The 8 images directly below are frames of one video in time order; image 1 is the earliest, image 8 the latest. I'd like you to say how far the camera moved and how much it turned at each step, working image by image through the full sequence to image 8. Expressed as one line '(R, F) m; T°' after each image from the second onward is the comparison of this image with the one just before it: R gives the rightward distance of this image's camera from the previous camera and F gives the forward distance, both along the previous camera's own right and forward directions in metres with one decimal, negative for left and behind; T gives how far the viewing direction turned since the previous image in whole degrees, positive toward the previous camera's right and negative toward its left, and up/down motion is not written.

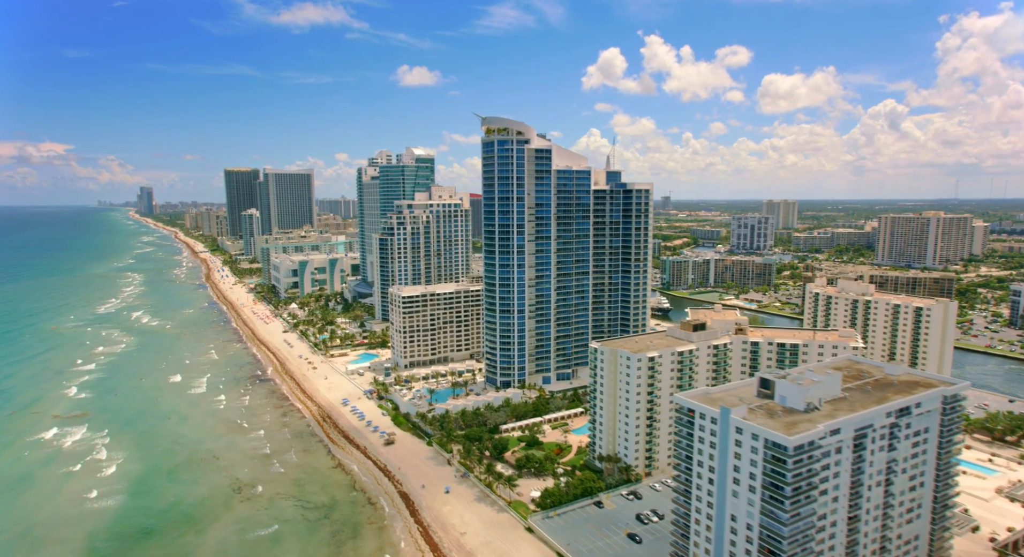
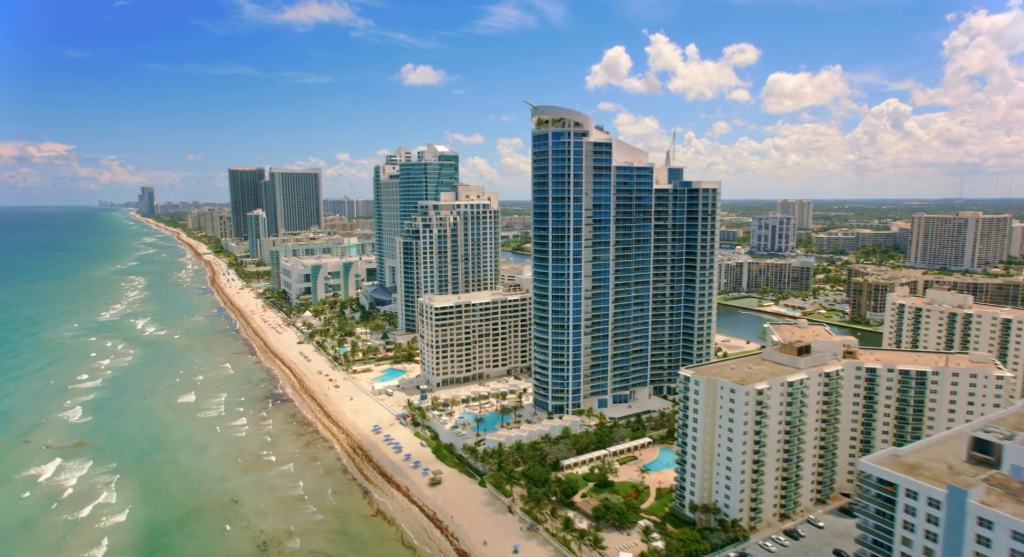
(-6.5, +10.1) m; 0°
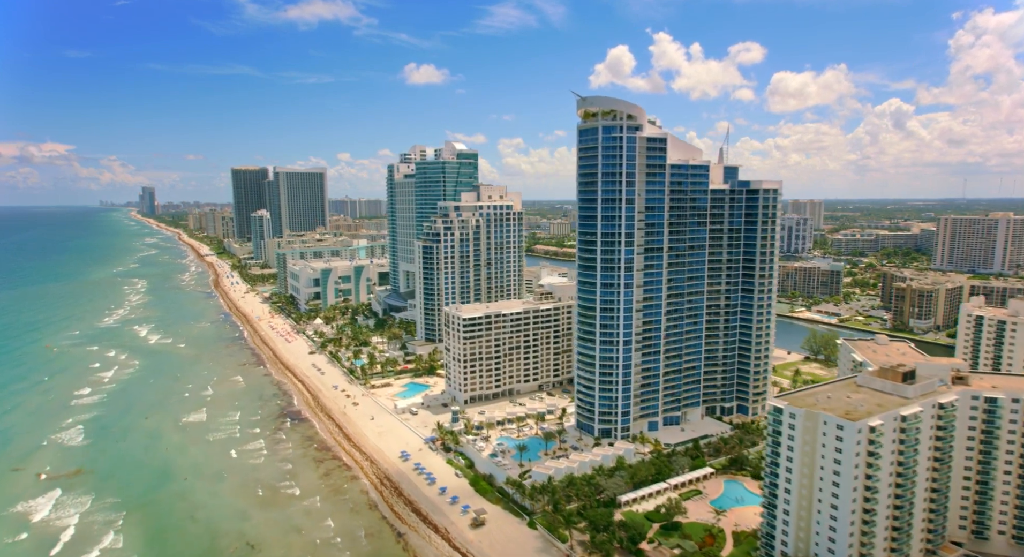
(-4.7, +7.7) m; 0°
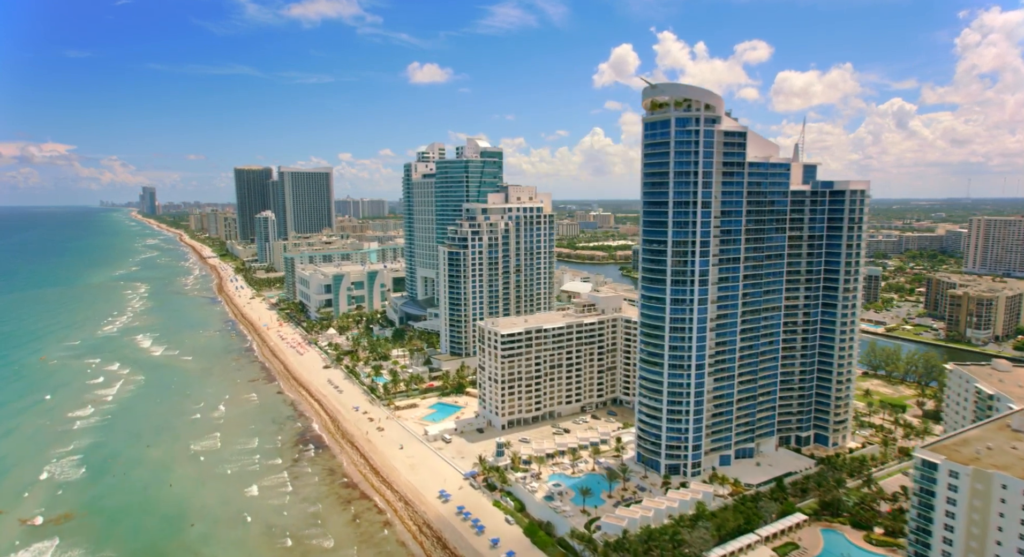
(-5.3, +8.9) m; 0°
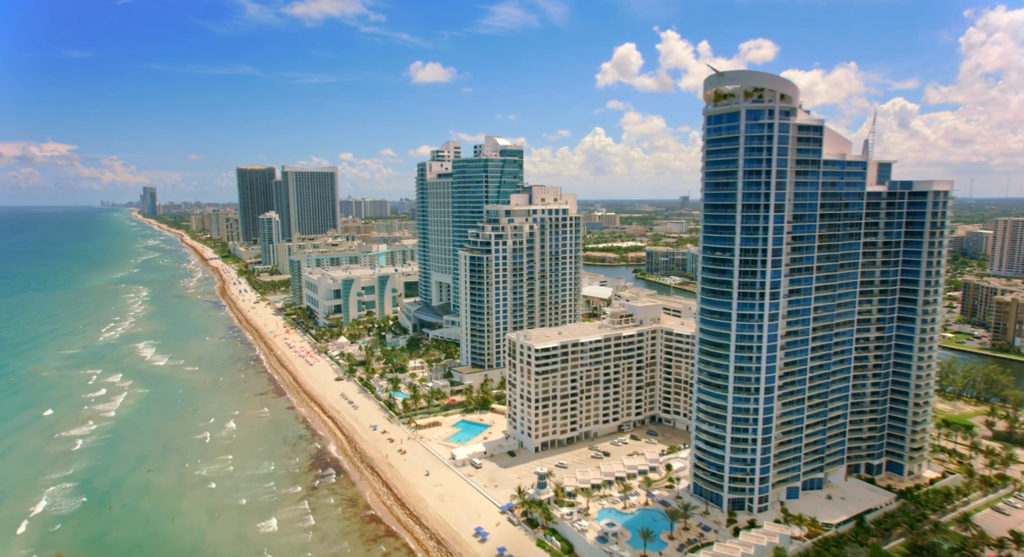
(-3.9, +6.7) m; 0°
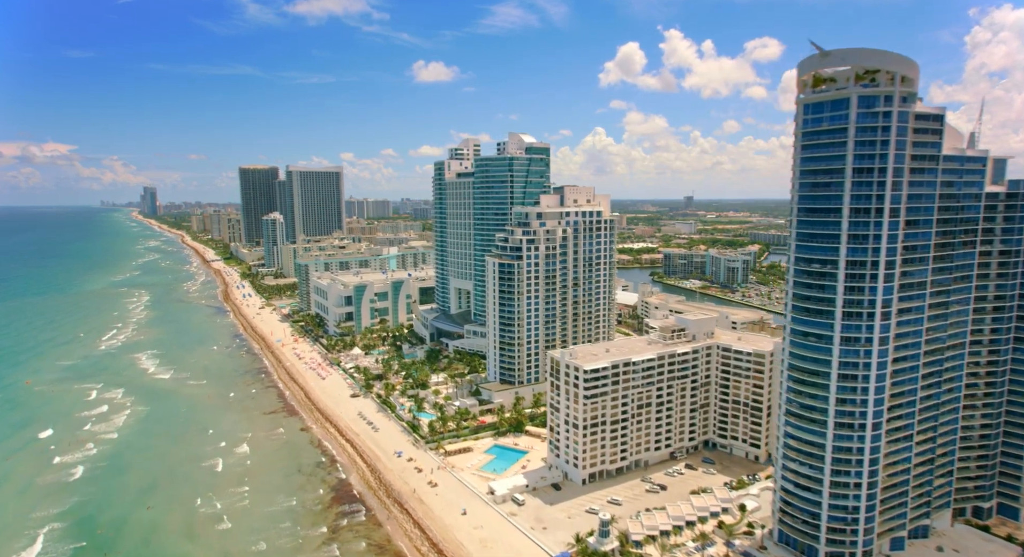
(-4.6, +8.0) m; 0°
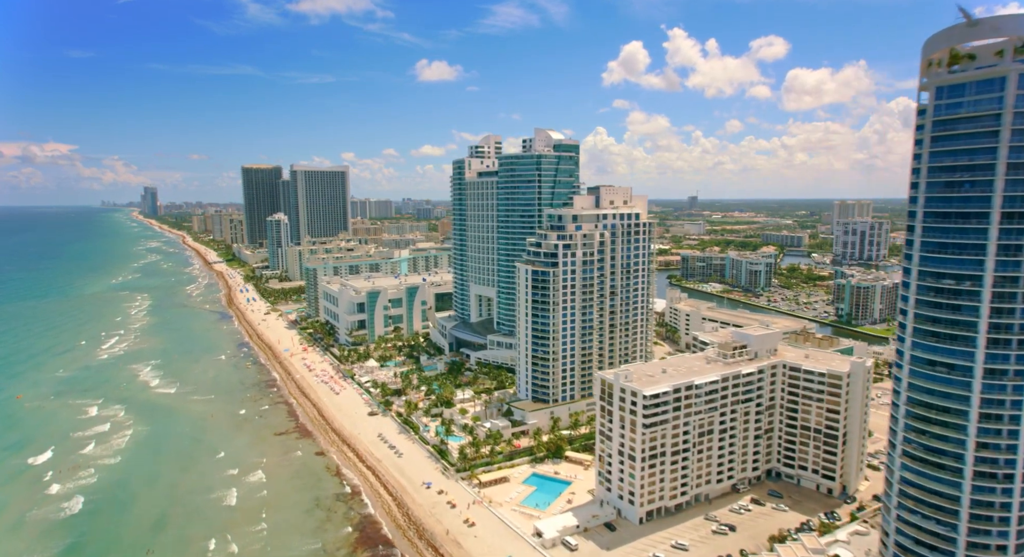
(-4.3, +7.6) m; 0°
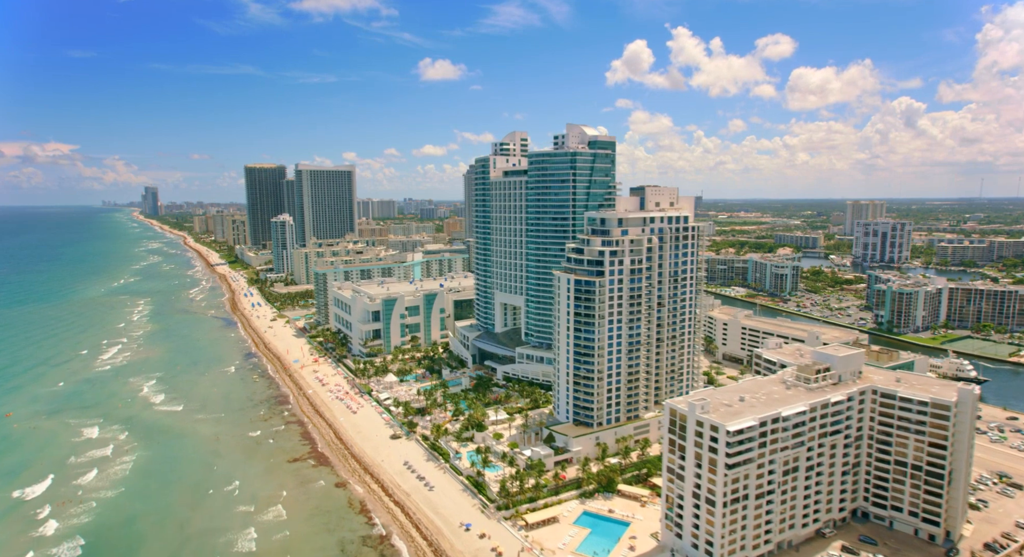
(-4.6, +8.0) m; 0°
